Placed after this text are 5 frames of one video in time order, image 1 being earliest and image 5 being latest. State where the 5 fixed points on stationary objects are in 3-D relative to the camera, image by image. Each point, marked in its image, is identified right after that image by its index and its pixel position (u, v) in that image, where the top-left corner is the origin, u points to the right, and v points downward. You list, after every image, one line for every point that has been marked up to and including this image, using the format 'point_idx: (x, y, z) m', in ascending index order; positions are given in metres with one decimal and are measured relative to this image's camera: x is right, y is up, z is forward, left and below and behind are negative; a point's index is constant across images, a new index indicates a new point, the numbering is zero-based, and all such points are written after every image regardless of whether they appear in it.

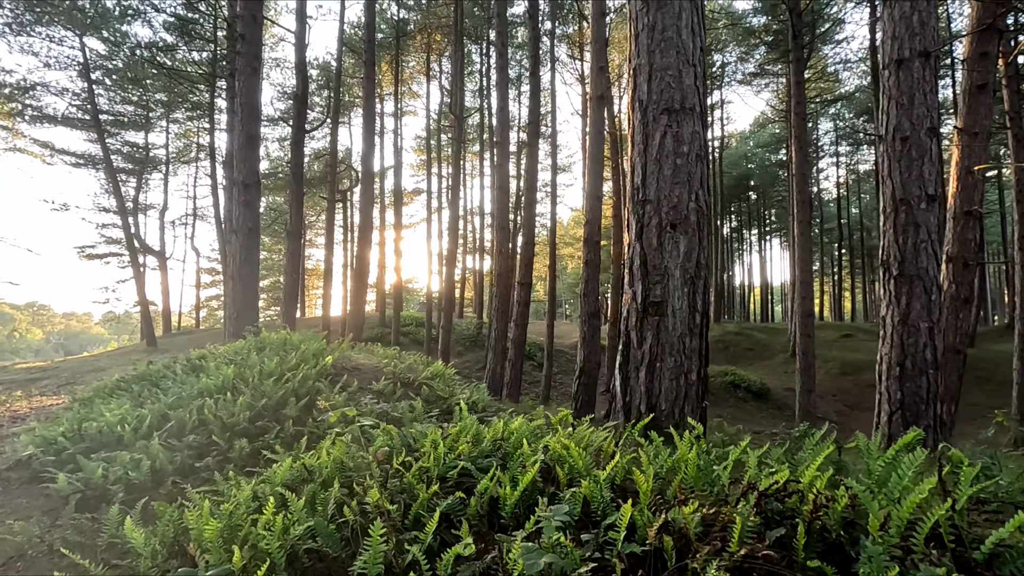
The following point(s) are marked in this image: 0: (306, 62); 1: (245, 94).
0: (-6.7, +7.3, +18.5) m
1: (-4.6, +3.4, +9.9) m
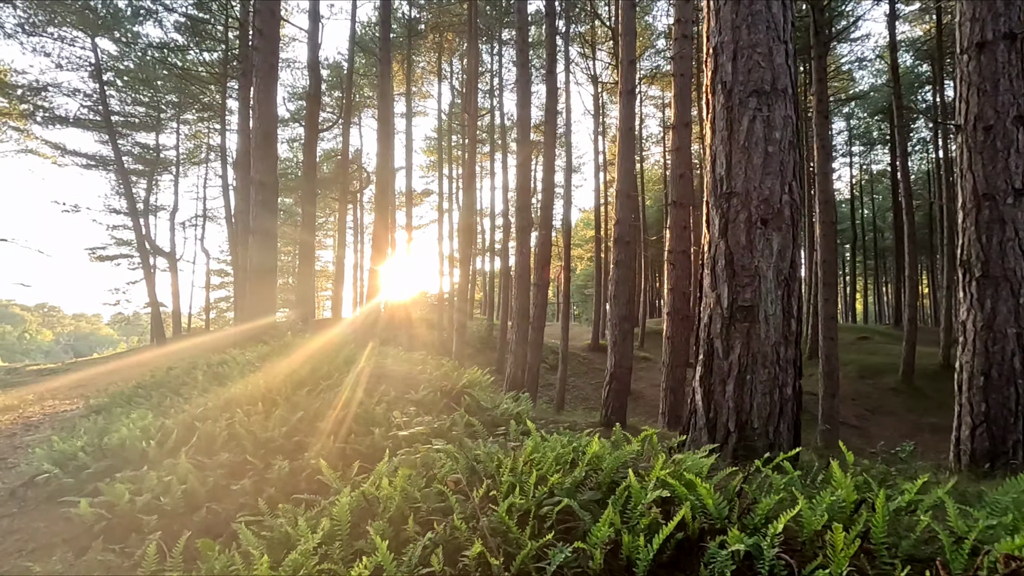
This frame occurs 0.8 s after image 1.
0: (-6.2, +7.2, +18.2) m
1: (-4.2, +3.4, +9.6) m
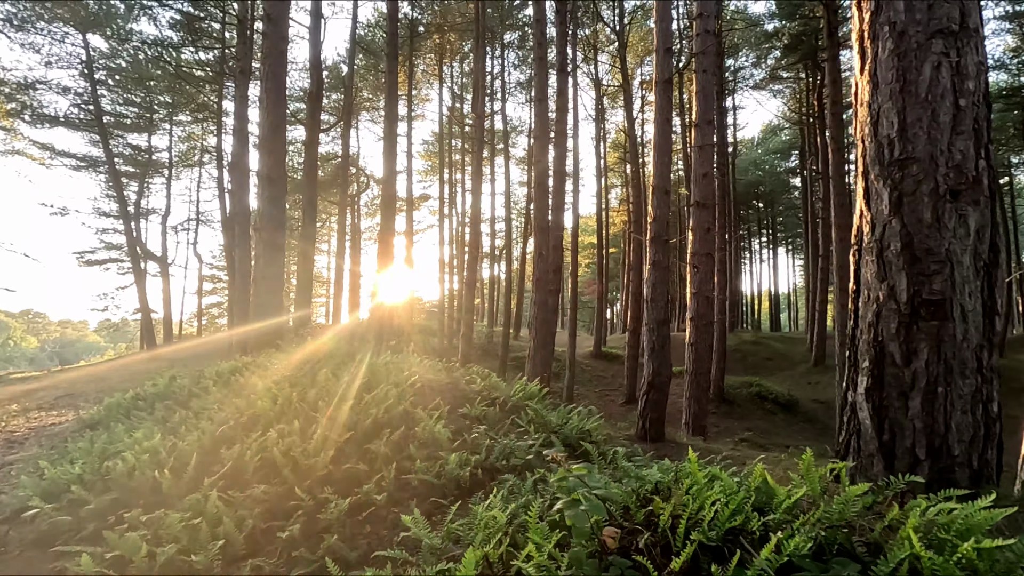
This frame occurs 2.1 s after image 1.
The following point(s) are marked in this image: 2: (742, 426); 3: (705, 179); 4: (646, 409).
0: (-6.0, +7.1, +17.7) m
1: (-3.9, +3.3, +9.1) m
2: (+7.7, -4.6, +19.0) m
3: (+3.7, +2.1, +11.0) m
4: (+1.8, -1.6, +7.6) m
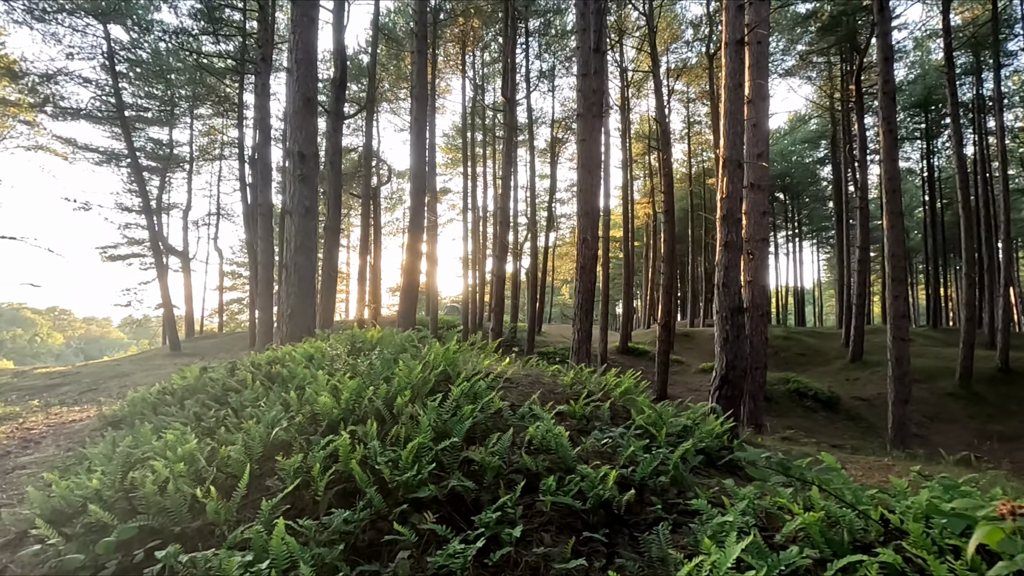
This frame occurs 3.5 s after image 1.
0: (-5.1, +7.3, +17.2) m
1: (-3.2, +3.5, +8.5) m
2: (+8.6, -4.4, +18.2) m
3: (+4.4, +2.3, +10.2) m
4: (+2.4, -1.4, +6.9) m
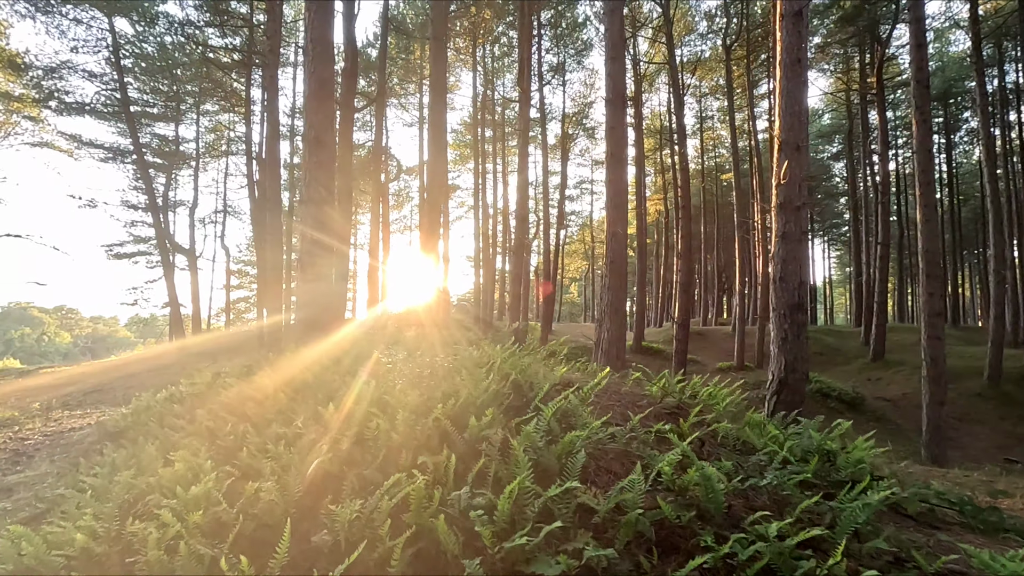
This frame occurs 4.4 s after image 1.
0: (-4.6, +7.4, +16.6) m
1: (-2.8, +3.6, +8.0) m
2: (+9.1, -4.3, +17.6) m
3: (+4.8, +2.4, +9.6) m
4: (+2.8, -1.4, +6.3) m
